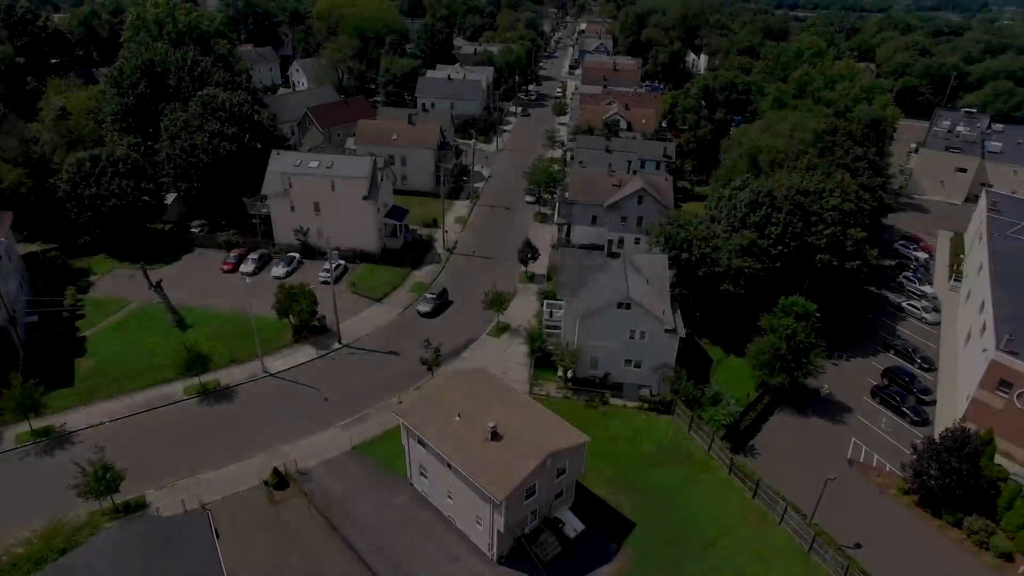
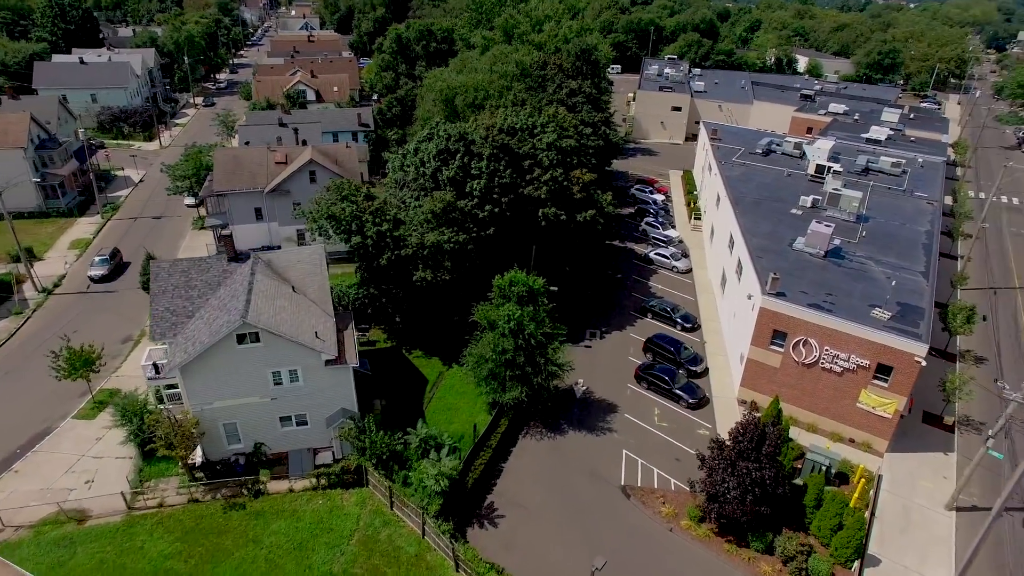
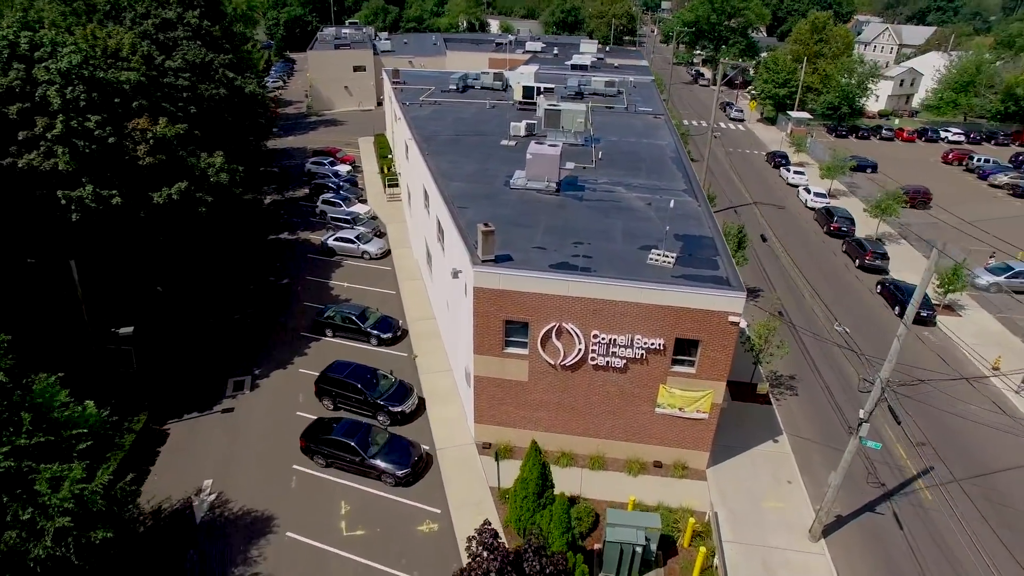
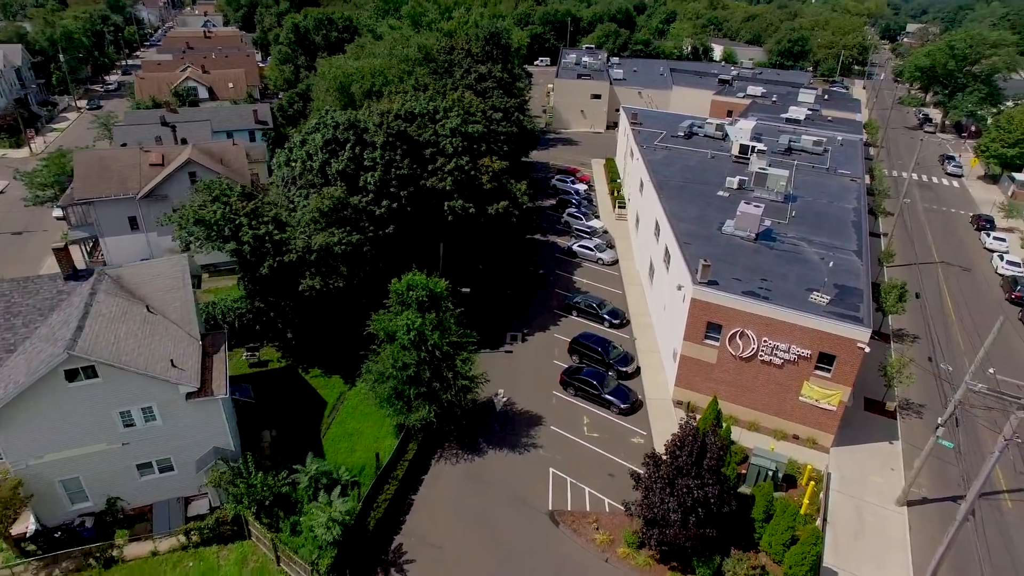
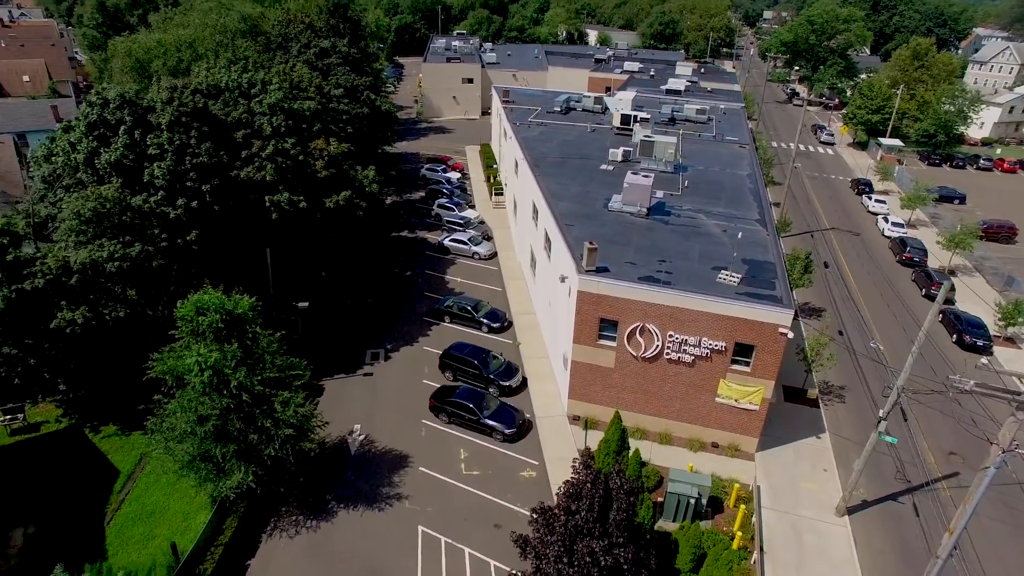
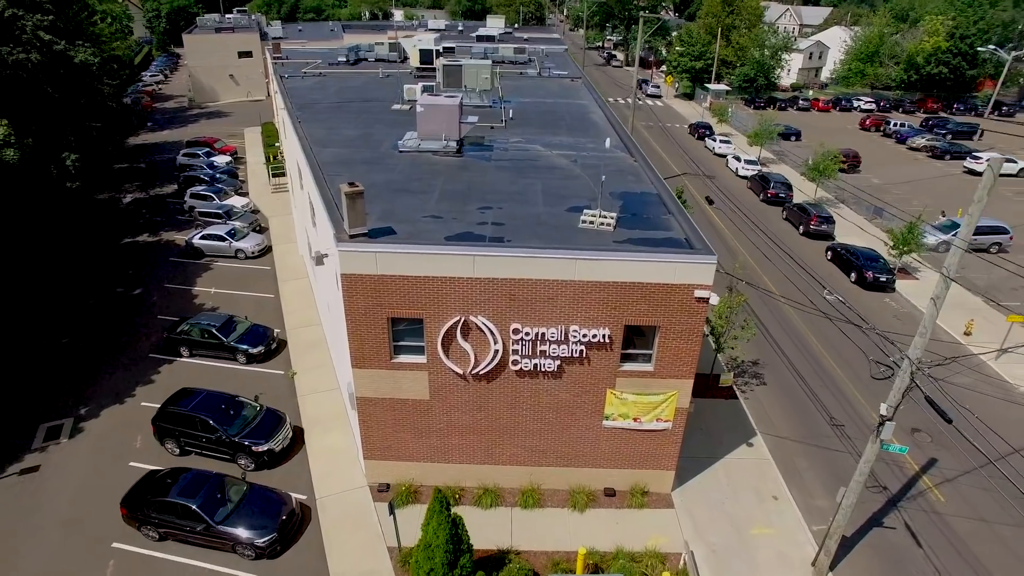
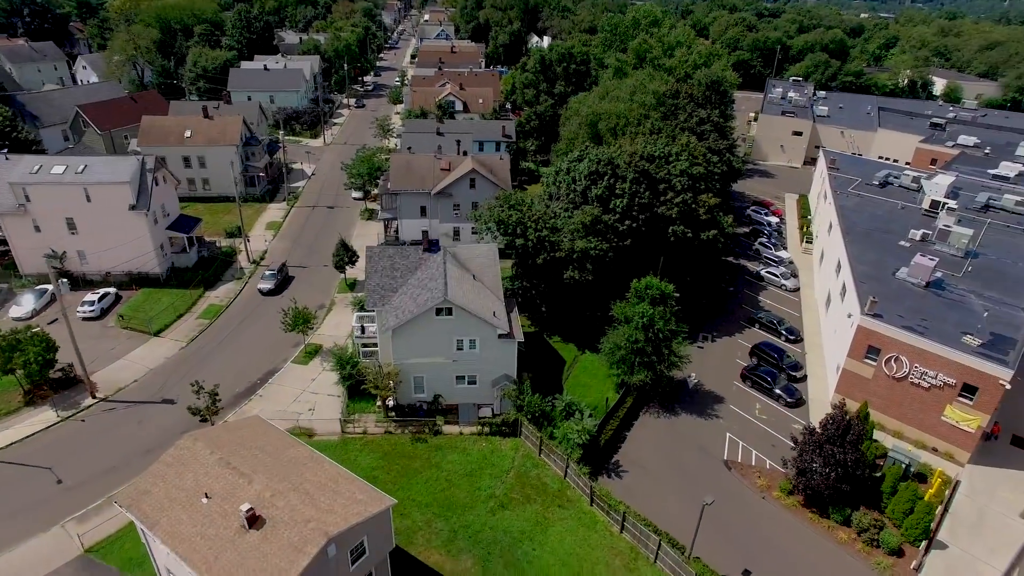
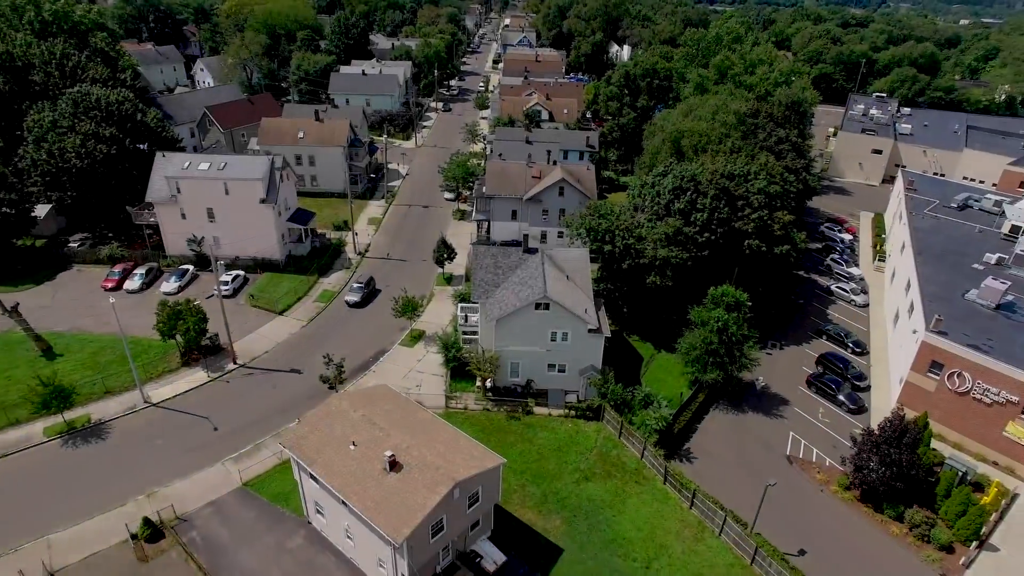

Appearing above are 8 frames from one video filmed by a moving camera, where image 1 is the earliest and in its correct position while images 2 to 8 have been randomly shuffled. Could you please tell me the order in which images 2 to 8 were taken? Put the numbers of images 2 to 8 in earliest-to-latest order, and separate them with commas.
8, 7, 2, 4, 5, 3, 6
